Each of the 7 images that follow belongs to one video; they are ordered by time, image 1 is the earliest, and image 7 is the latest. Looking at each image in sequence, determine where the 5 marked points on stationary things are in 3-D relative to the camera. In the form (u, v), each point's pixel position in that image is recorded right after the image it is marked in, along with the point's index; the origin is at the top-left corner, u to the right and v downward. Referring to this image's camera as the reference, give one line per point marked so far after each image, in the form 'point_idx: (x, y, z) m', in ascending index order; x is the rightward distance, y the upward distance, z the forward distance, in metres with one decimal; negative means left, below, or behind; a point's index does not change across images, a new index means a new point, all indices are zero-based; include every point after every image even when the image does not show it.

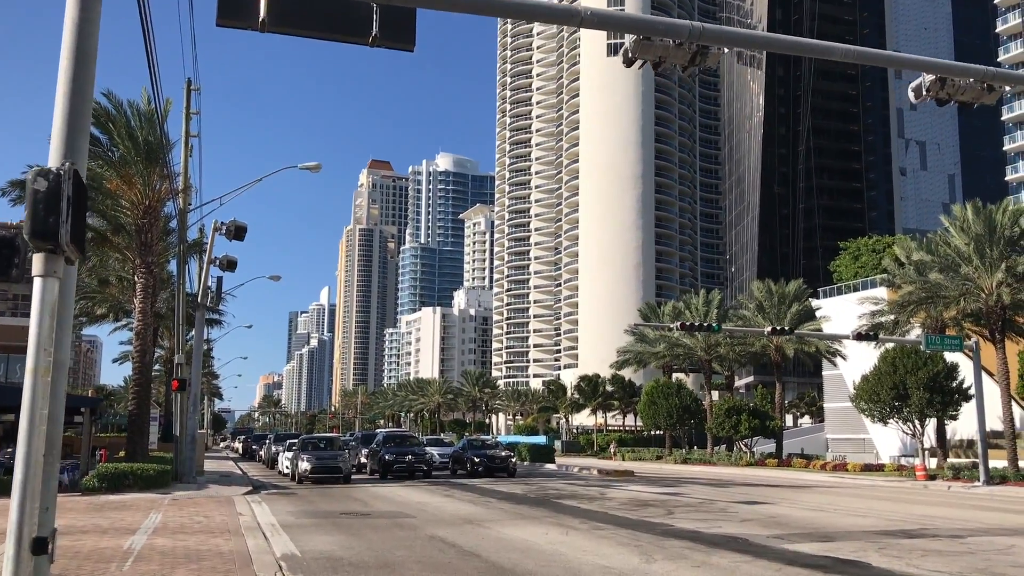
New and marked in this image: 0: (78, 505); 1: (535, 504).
0: (-8.0, -4.0, +17.5) m
1: (+0.5, -4.3, +18.9) m
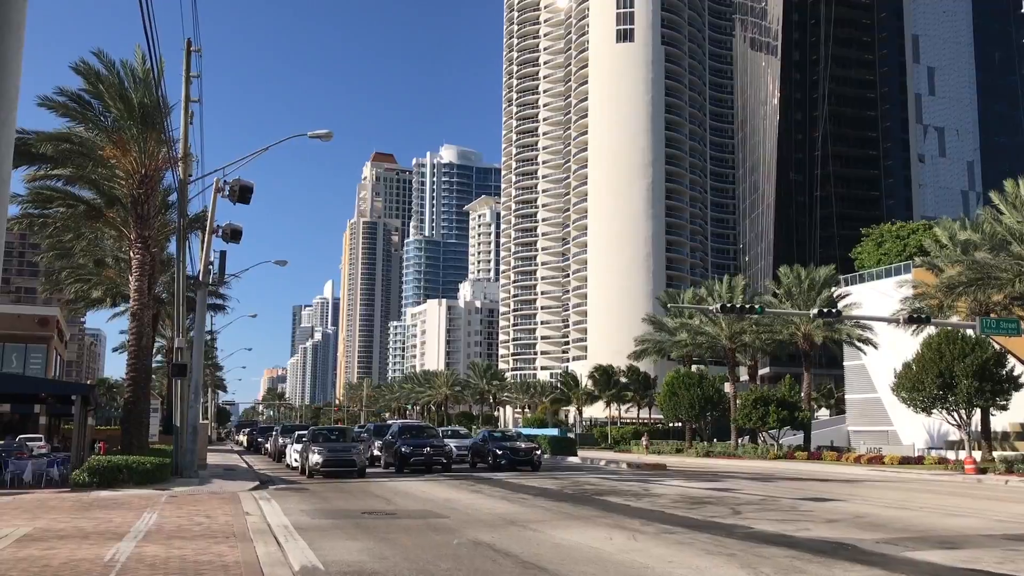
0: (-7.3, -3.5, +15.5) m
1: (+1.2, -3.8, +16.8) m
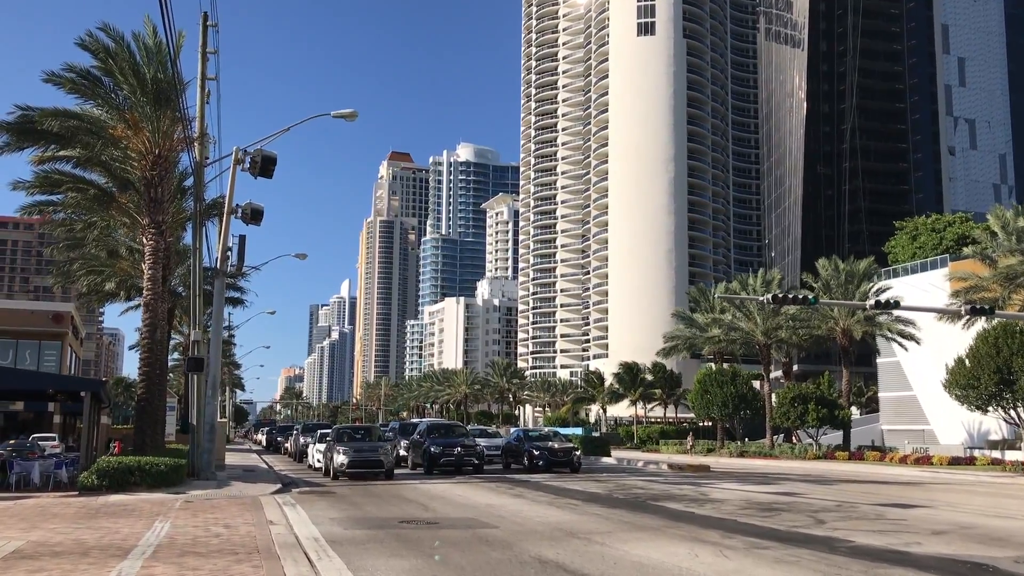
0: (-6.5, -3.2, +14.0) m
1: (+2.0, -3.5, +15.2) m
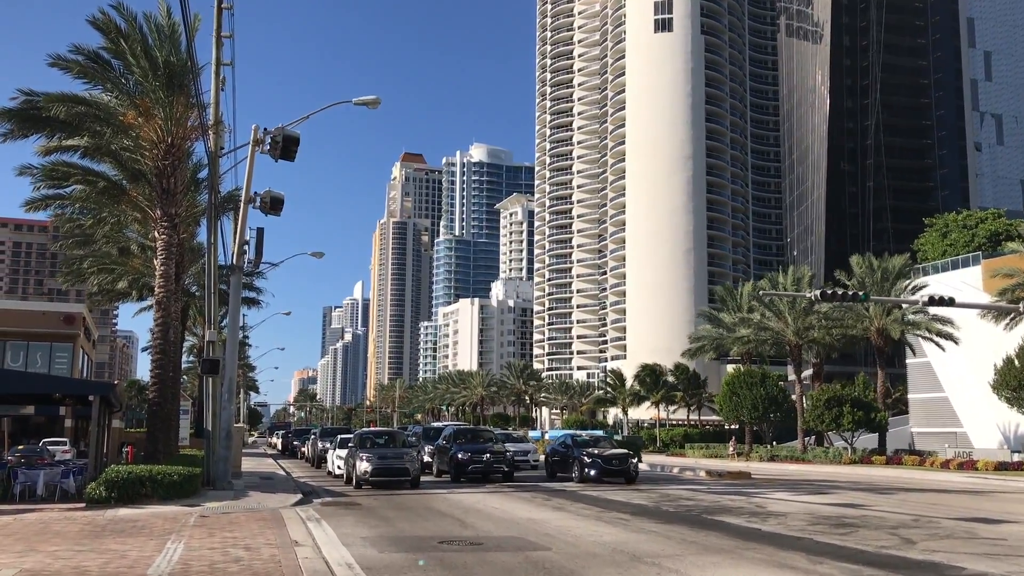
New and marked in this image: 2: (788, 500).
0: (-5.9, -3.2, +12.7) m
1: (+2.6, -3.4, +13.8) m
2: (+5.1, -3.9, +17.8) m
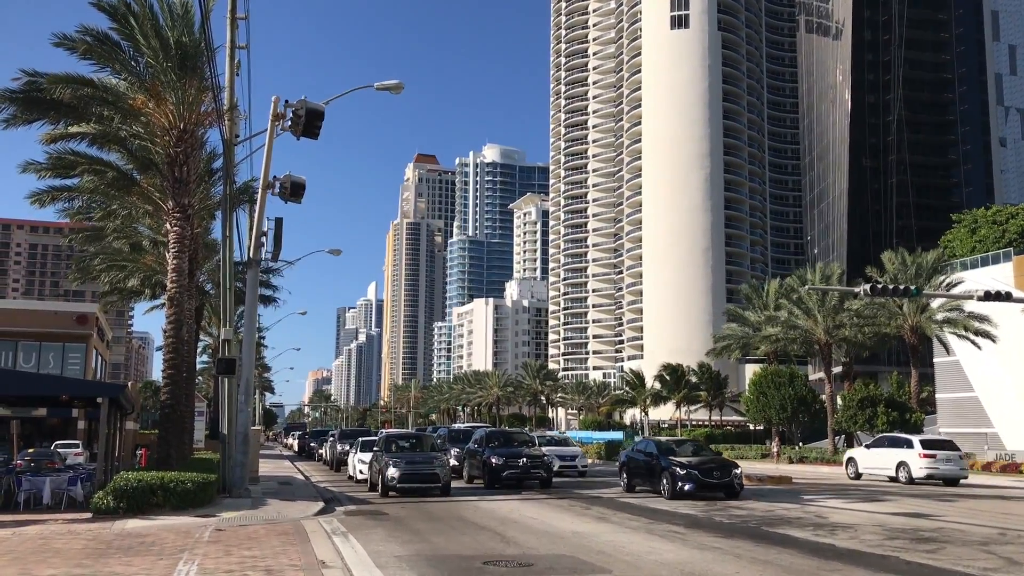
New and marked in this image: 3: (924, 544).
0: (-5.3, -3.1, +11.5) m
1: (+3.2, -3.3, +12.5) m
2: (+5.8, -3.8, +16.5) m
3: (+5.1, -3.2, +11.9) m
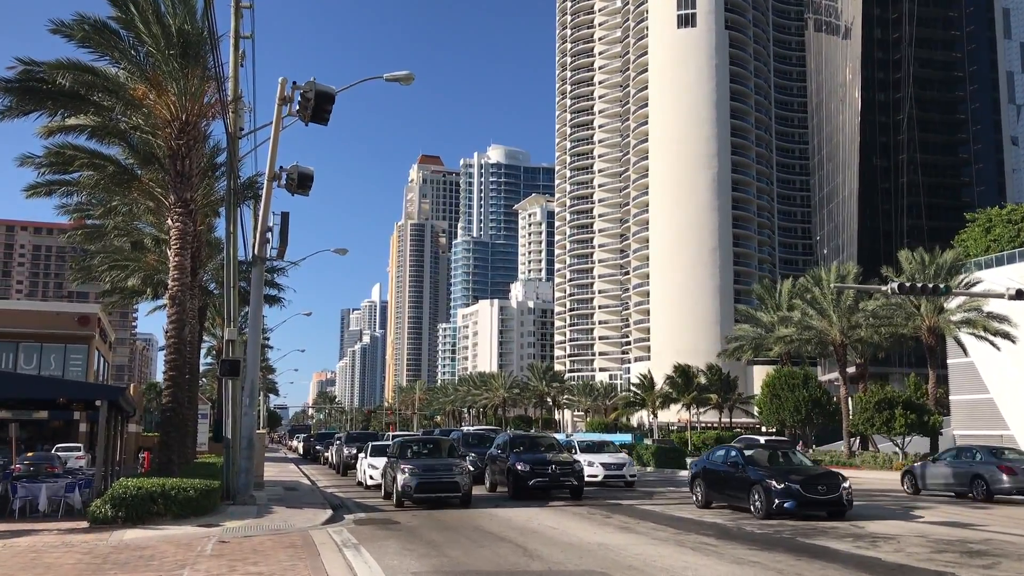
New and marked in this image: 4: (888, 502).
0: (-5.0, -3.0, +10.8) m
1: (+3.5, -3.2, +11.7) m
2: (+6.1, -3.8, +15.7) m
3: (+5.4, -3.1, +11.1) m
4: (+7.5, -4.3, +19.3) m
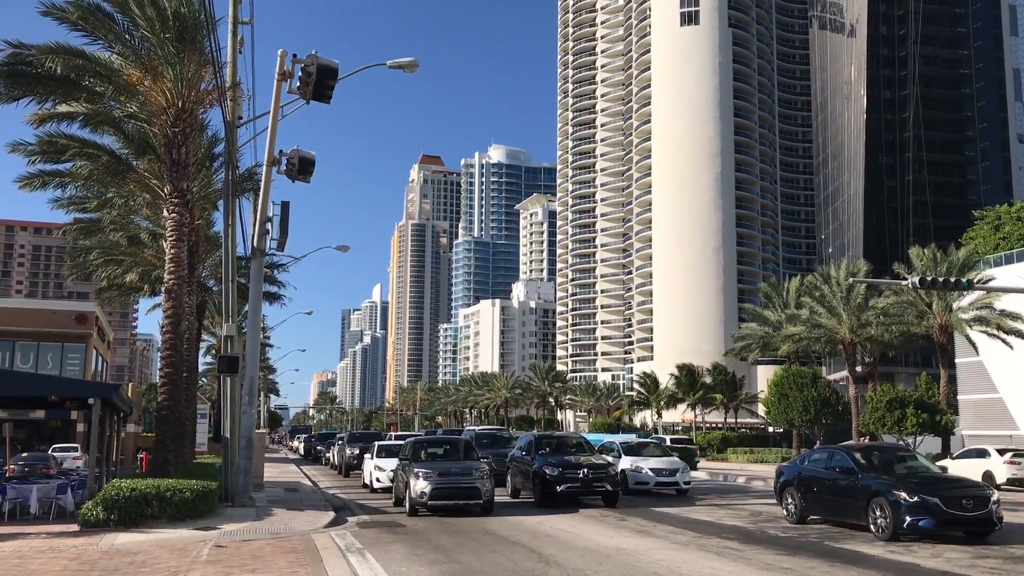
0: (-4.9, -2.9, +10.1) m
1: (+3.7, -3.1, +11.1) m
2: (+6.2, -3.6, +15.0) m
3: (+5.6, -3.0, +10.4) m
4: (+7.7, -4.2, +18.6) m
